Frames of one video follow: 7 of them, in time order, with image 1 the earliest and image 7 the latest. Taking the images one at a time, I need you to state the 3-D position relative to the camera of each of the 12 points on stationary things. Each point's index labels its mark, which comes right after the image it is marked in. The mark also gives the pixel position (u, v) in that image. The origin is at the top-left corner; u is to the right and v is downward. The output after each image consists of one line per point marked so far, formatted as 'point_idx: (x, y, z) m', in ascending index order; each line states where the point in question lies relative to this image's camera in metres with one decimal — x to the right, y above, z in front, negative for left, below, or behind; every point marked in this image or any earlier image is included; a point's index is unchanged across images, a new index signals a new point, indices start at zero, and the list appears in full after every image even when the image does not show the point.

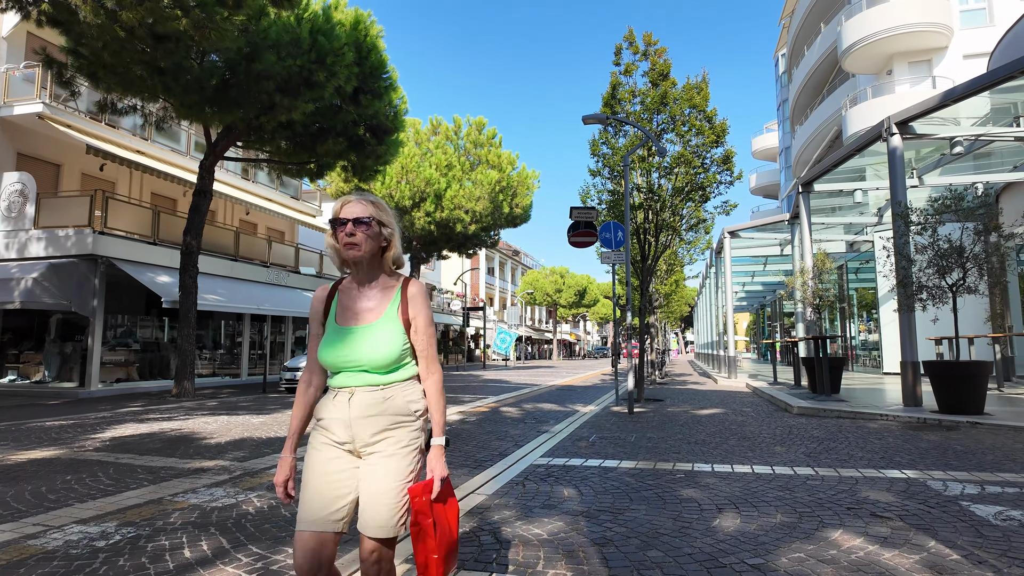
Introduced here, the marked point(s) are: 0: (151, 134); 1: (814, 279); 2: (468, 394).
0: (-11.5, +4.9, +18.7) m
1: (+7.0, +0.2, +13.5) m
2: (-1.1, -2.5, +14.0) m
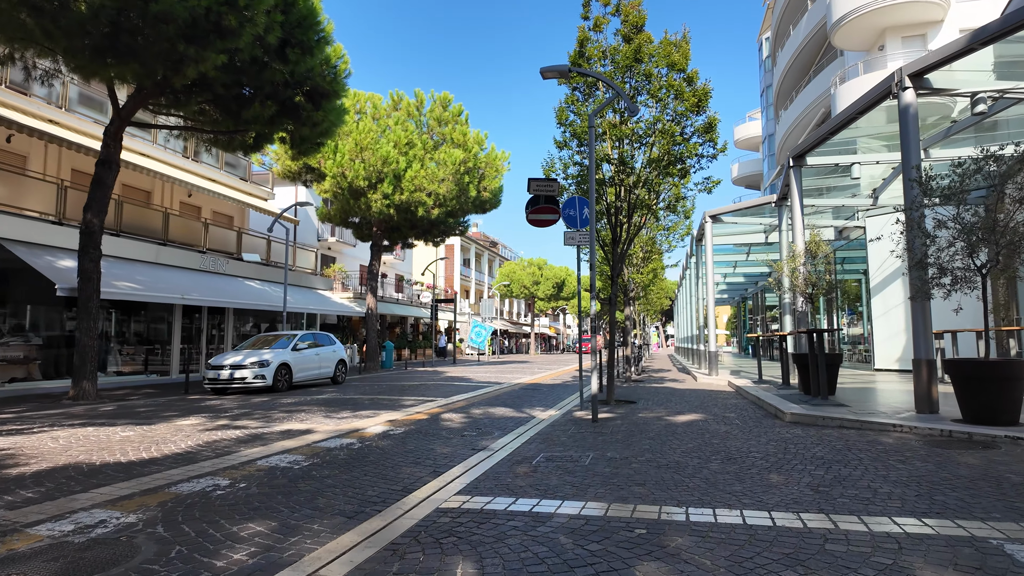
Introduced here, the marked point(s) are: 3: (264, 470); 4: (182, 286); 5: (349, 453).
0: (-12.6, +5.2, +16.6) m
1: (+6.0, +0.5, +11.9) m
2: (-2.1, -2.3, +12.3) m
3: (-2.3, -1.7, +5.3) m
4: (-9.0, +0.1, +15.9) m
5: (-1.7, -1.7, +6.2) m
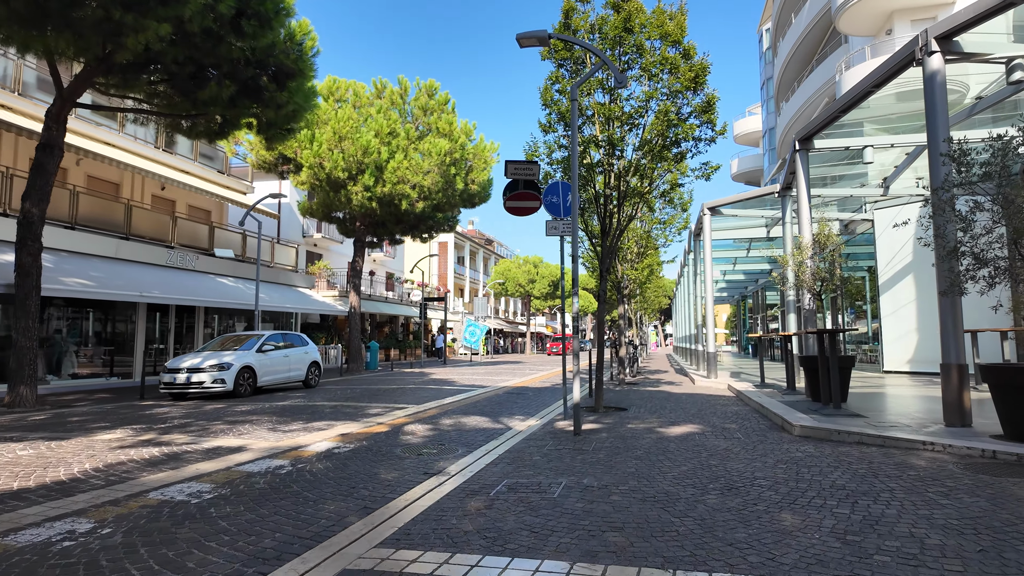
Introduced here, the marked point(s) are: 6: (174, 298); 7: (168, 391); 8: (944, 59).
0: (-13.0, +5.3, +15.5) m
1: (+5.6, +0.6, +10.9) m
2: (-2.5, -2.2, +11.3) m
3: (-2.6, -1.6, +4.3) m
4: (-9.4, +0.2, +14.8) m
5: (-2.1, -1.7, +5.2) m
6: (-8.7, -0.3, +15.1) m
7: (-7.2, -2.2, +12.3) m
8: (+5.3, +2.8, +7.2) m
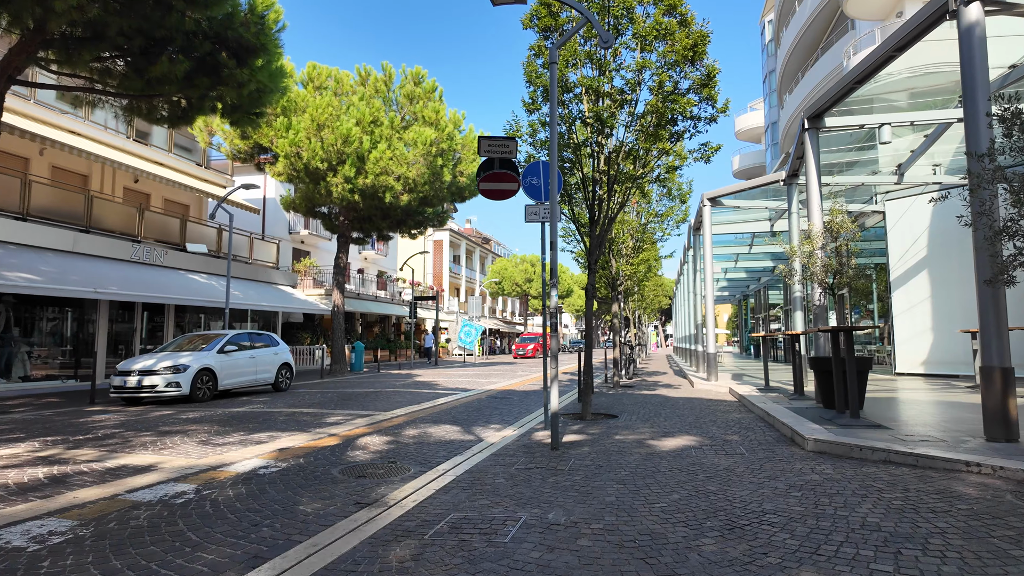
0: (-13.3, +5.4, +14.5) m
1: (+5.3, +0.7, +9.8) m
2: (-2.8, -2.1, +10.2) m
3: (-3.0, -1.5, +3.3) m
4: (-9.7, +0.3, +13.8) m
5: (-2.5, -1.6, +4.1) m
6: (-9.1, -0.2, +14.1) m
7: (-7.6, -2.1, +11.3) m
8: (+4.9, +2.9, +6.1) m
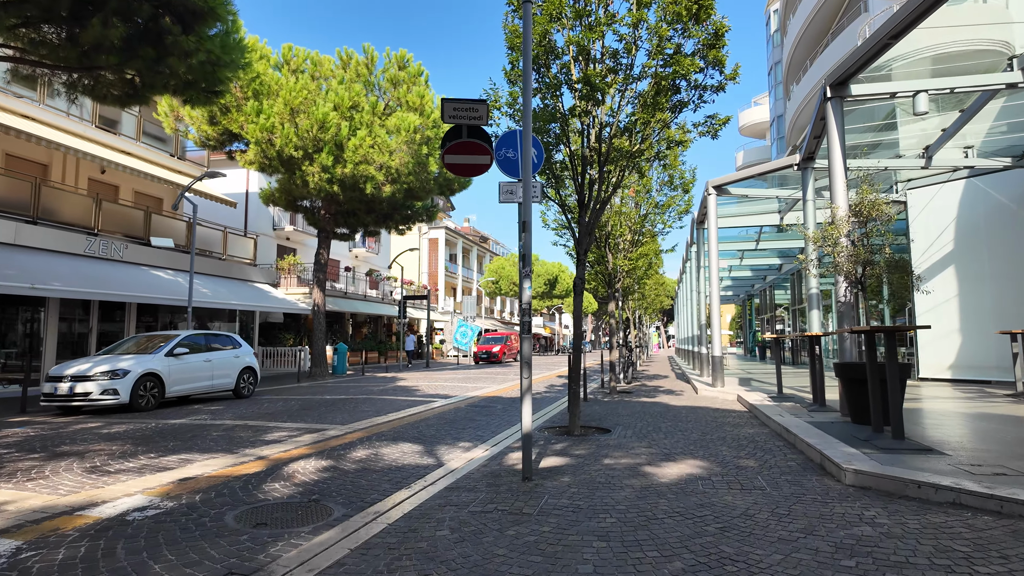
0: (-13.6, +5.5, +13.2) m
1: (+4.9, +0.7, +8.5) m
2: (-3.2, -2.0, +8.9) m
3: (-3.4, -1.4, +2.0) m
4: (-10.0, +0.3, +12.5) m
5: (-2.8, -1.5, +2.8) m
6: (-9.4, -0.1, +12.9) m
7: (-7.9, -2.0, +10.0) m
8: (+4.6, +3.0, +4.8) m
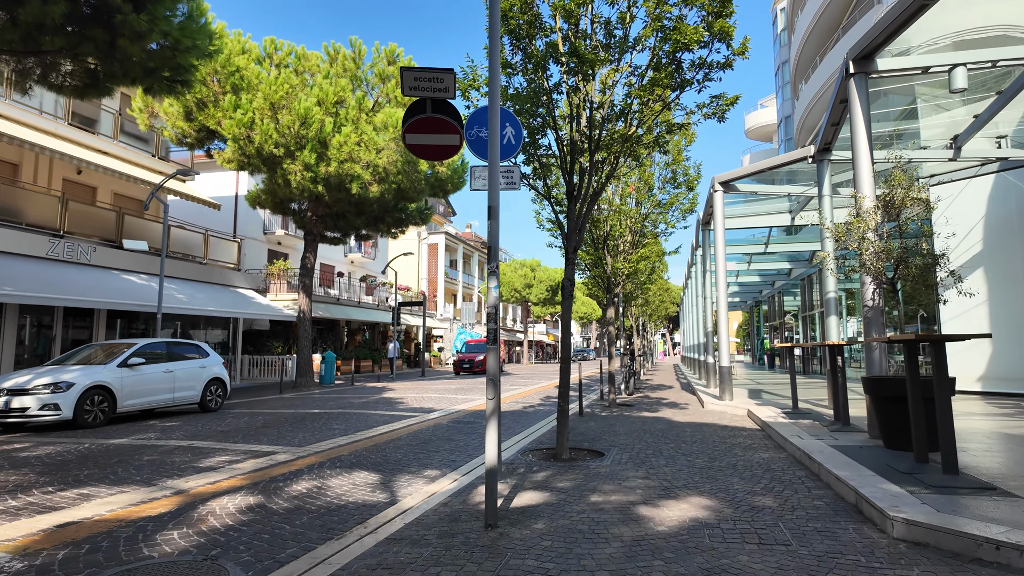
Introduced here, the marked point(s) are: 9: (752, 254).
0: (-13.8, +5.4, +12.4) m
1: (+4.7, +0.7, +7.5) m
2: (-3.4, -2.0, +7.9) m
3: (-3.7, -1.4, +1.0) m
4: (-10.2, +0.2, +11.6) m
5: (-3.1, -1.5, +1.8) m
6: (-9.6, -0.2, +11.9) m
7: (-8.1, -2.0, +9.1) m
8: (+4.3, +3.0, +3.8) m
9: (+8.0, +1.2, +19.3) m
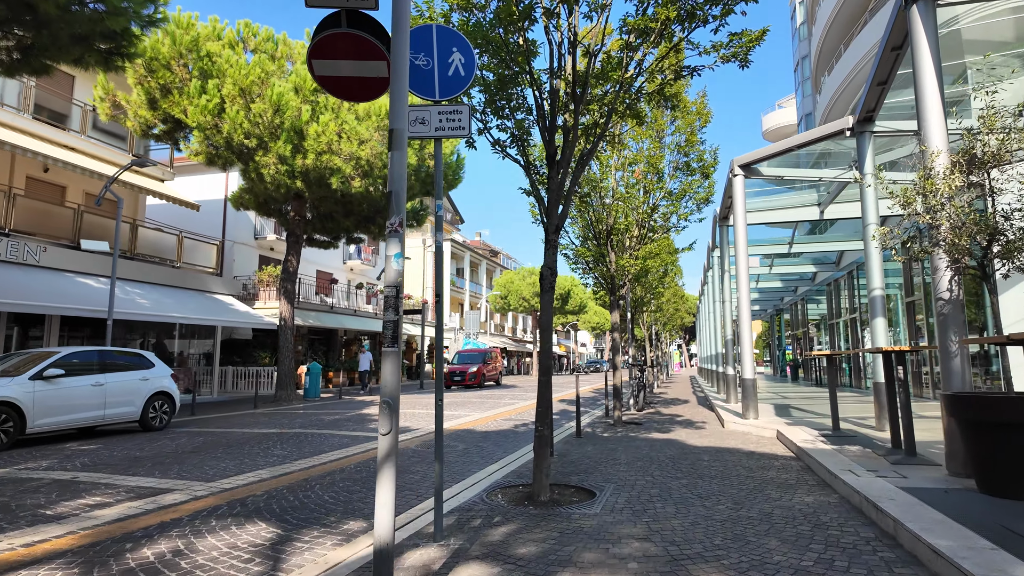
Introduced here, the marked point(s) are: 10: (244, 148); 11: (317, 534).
0: (-14.1, +5.3, +11.3) m
1: (+4.3, +0.8, +5.8) m
2: (-3.7, -2.0, +6.4) m
3: (-4.2, -1.2, -0.6) m
4: (-10.5, +0.2, +10.3) m
5: (-3.6, -1.3, +0.3) m
6: (-9.9, -0.2, +10.6) m
7: (-8.4, -2.0, +7.6) m
8: (+3.8, +3.2, +2.2) m
9: (+7.9, +1.1, +17.5) m
10: (-6.7, +3.5, +14.6) m
11: (-1.4, -1.8, +4.4) m
